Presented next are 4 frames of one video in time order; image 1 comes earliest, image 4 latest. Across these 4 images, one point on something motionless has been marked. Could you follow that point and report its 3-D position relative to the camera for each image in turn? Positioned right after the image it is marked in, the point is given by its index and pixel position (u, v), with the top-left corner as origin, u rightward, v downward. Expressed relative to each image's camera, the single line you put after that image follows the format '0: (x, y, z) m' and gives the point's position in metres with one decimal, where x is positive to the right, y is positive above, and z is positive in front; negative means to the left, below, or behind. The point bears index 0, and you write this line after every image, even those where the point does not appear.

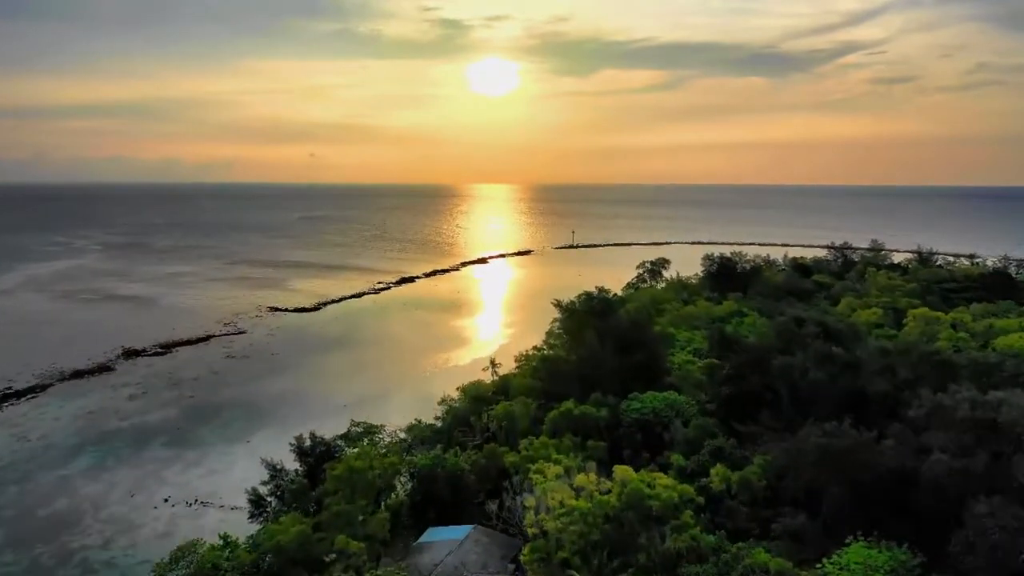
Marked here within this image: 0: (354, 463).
0: (-3.2, -3.6, +13.1) m
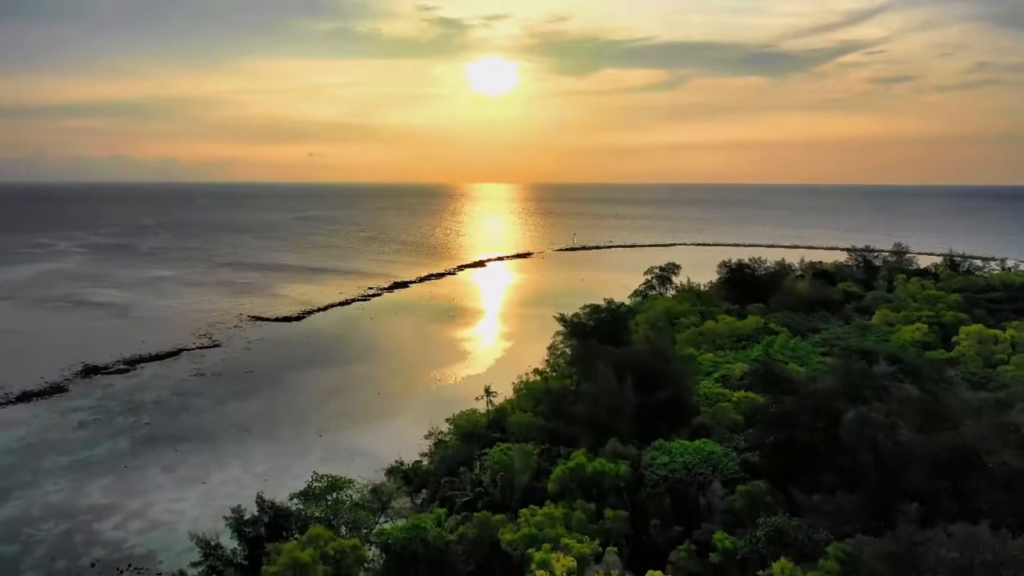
0: (-3.2, -4.0, +10.1) m
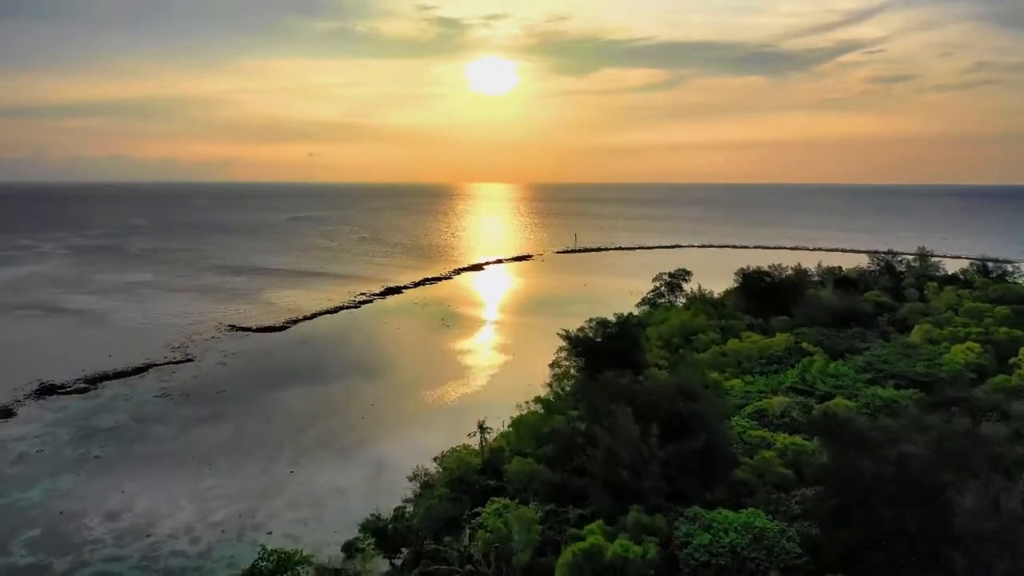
0: (-3.3, -4.5, +7.4) m
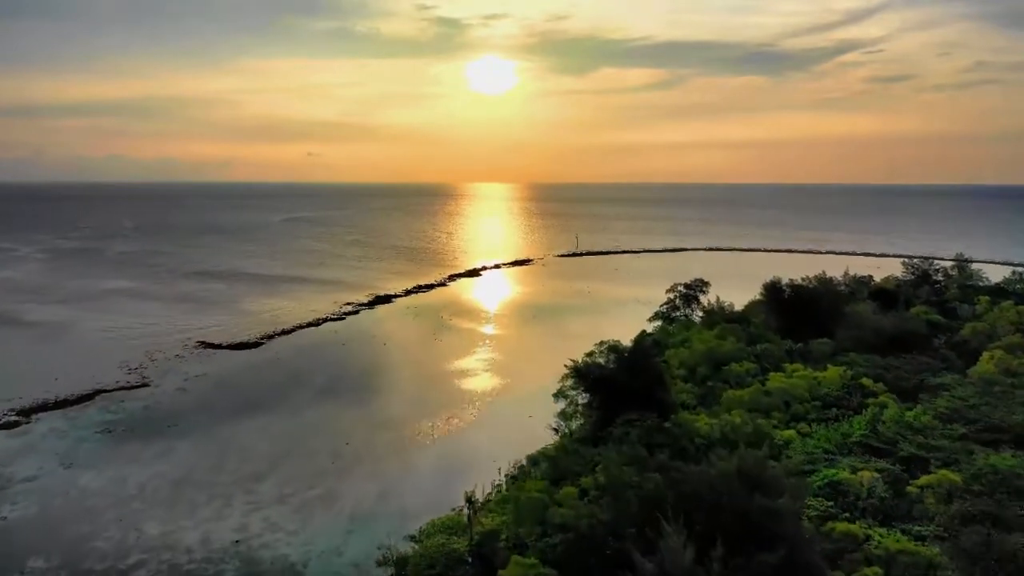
0: (-3.3, -5.2, +3.7) m
